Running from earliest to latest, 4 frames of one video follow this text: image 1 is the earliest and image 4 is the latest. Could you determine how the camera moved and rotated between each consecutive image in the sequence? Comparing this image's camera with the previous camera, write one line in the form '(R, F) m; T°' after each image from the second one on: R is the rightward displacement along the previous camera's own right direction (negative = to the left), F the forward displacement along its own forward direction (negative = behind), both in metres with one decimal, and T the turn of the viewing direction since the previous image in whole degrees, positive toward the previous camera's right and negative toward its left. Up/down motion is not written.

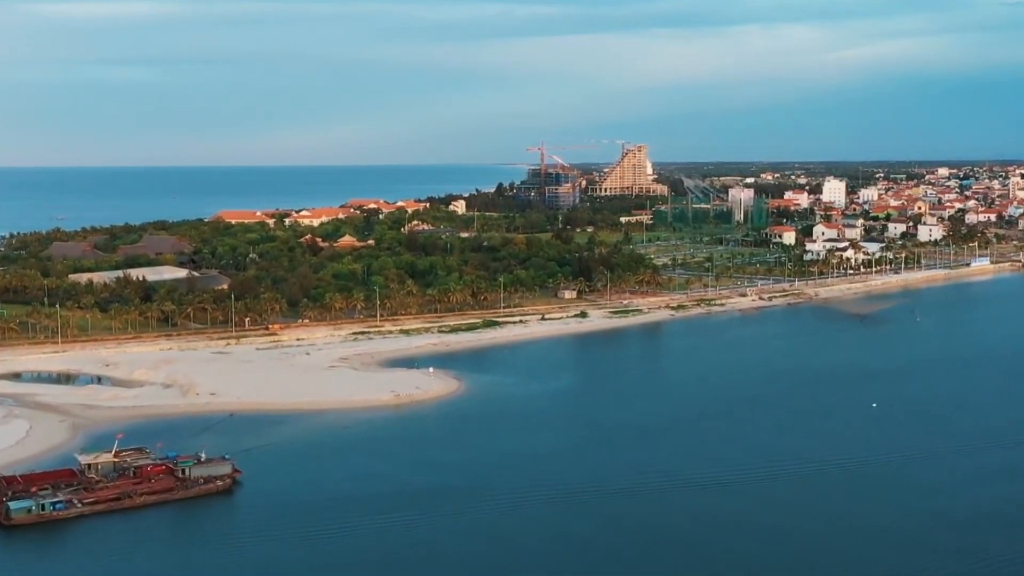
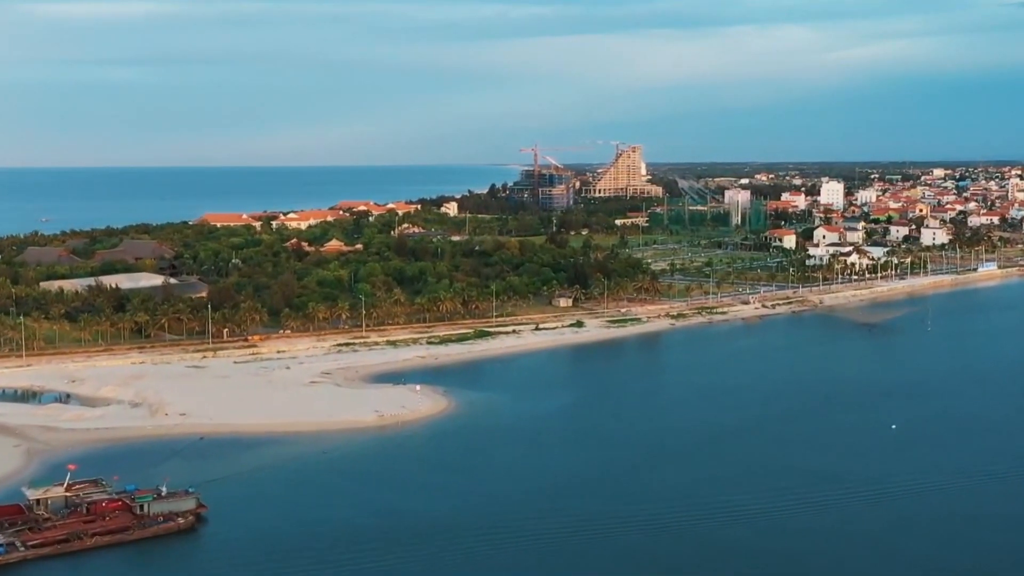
(0.0, +1.8) m; 0°
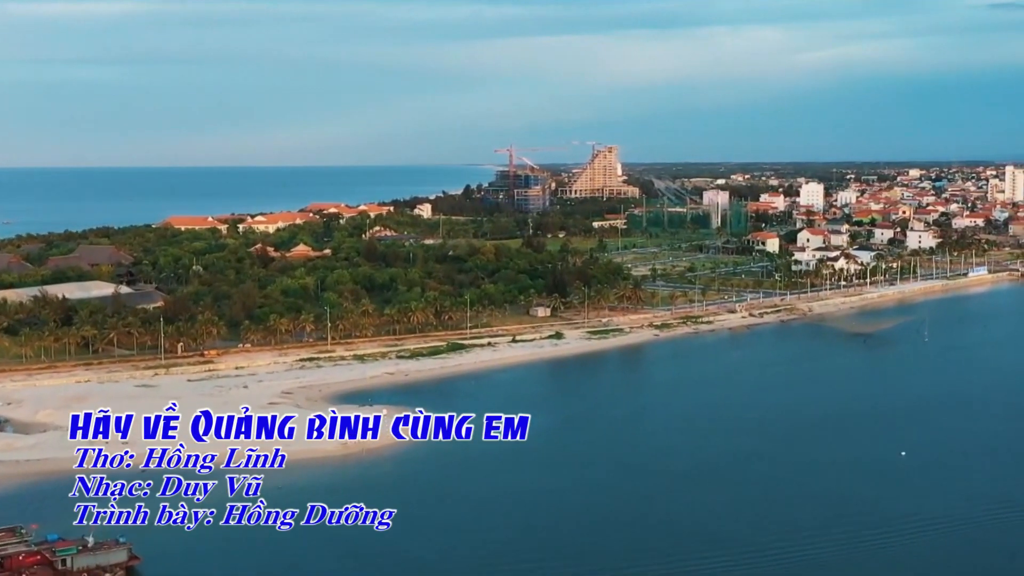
(0.0, +2.2) m; +1°
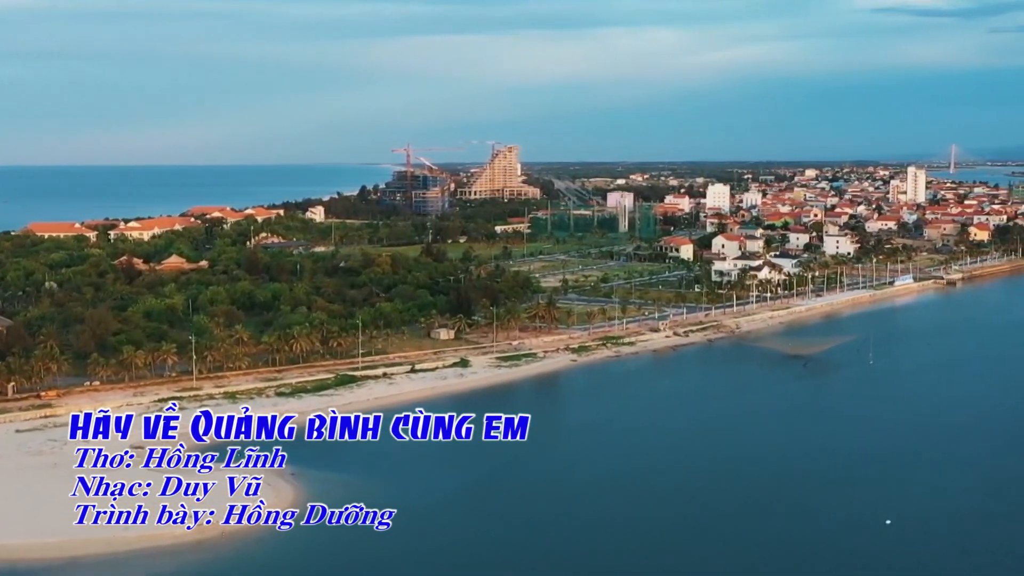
(0.0, +4.5) m; +5°
